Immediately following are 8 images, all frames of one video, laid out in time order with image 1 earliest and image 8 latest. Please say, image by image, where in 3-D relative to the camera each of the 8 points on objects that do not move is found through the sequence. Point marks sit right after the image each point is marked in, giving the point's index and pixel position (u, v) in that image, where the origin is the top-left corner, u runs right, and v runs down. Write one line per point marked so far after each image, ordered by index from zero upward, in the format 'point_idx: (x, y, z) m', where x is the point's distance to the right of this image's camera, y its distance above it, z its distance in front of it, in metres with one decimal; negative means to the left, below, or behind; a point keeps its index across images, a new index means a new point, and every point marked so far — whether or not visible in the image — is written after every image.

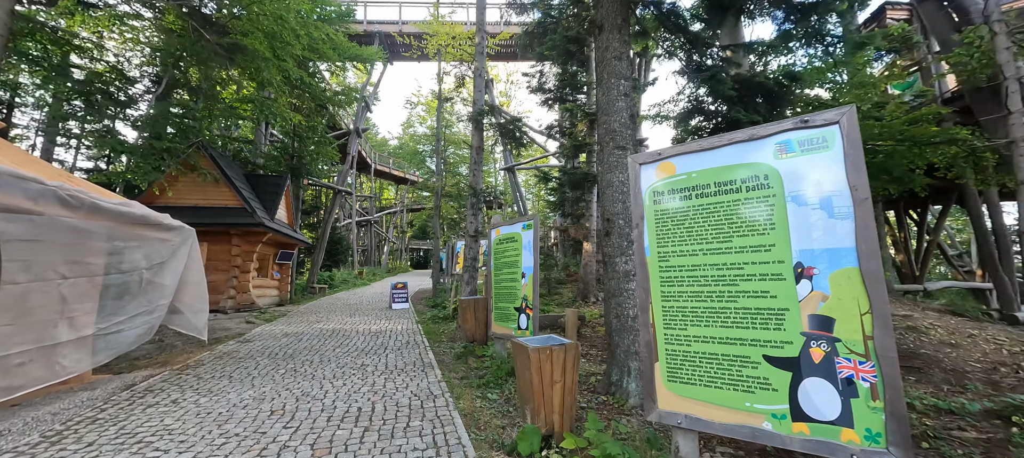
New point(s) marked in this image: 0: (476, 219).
0: (-0.8, +0.2, +8.0) m
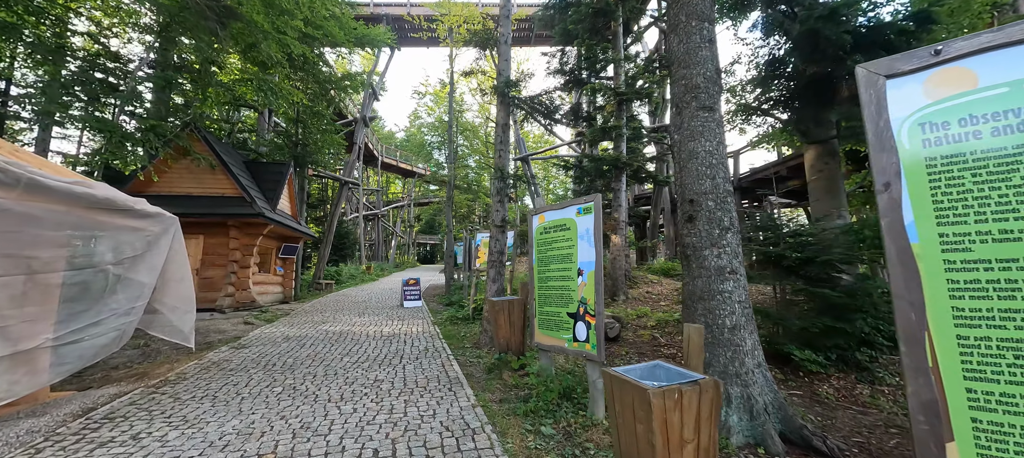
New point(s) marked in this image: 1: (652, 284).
0: (-0.2, +0.4, +7.0) m
1: (+4.8, -1.9, +13.0) m
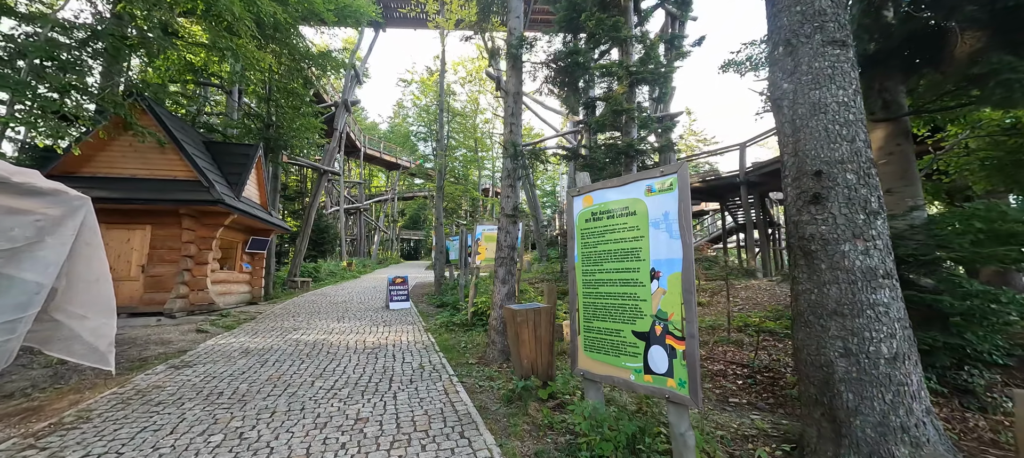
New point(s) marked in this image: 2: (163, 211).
0: (0.0, +0.6, +5.8) m
1: (+4.8, -1.7, +12.0) m
2: (-7.6, +0.4, +8.2) m
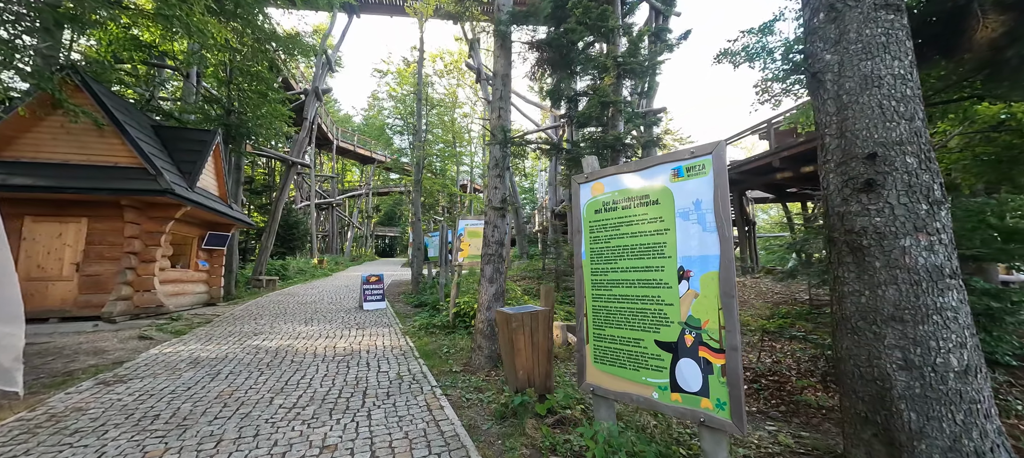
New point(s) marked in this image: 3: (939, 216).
0: (-0.1, +0.6, +5.3) m
1: (+4.2, -1.6, +11.8) m
2: (-7.9, +0.5, +7.3) m
3: (+2.4, +0.1, +2.1) m
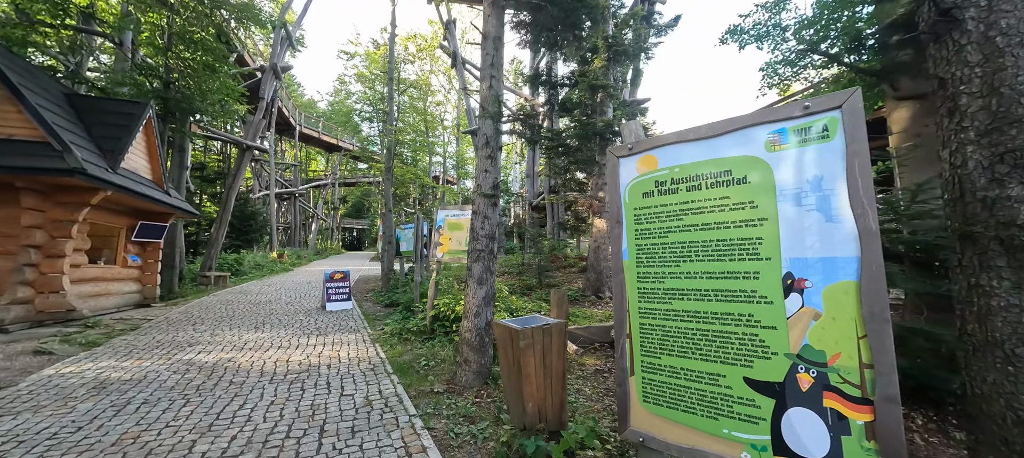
0: (-0.2, +0.8, +4.4) m
1: (+3.6, -1.4, +11.4) m
2: (-8.1, +0.7, +5.9) m
3: (+2.5, +0.1, +1.5) m
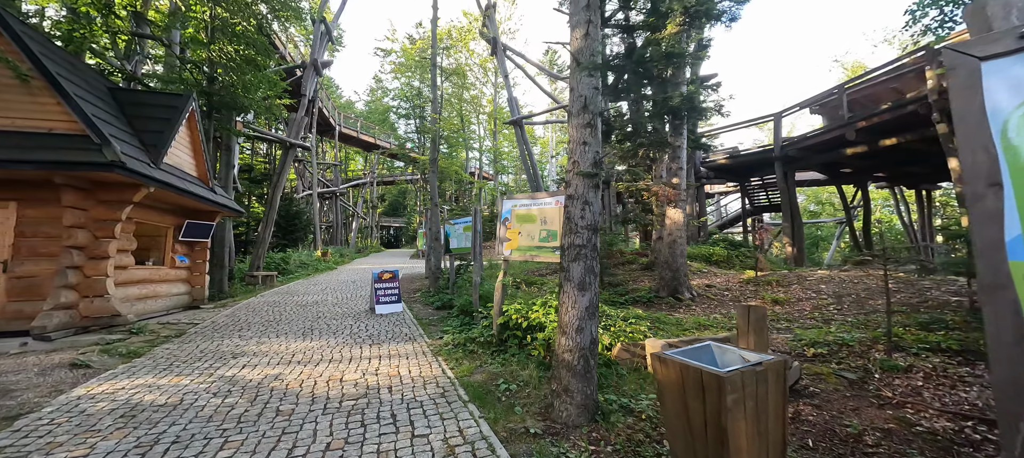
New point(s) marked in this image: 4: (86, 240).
0: (+0.8, +0.9, +3.4) m
1: (+5.1, -1.2, +10.0) m
2: (-7.0, +0.7, +5.5) m
3: (+3.3, +0.2, +0.3) m
4: (-6.5, -0.2, +5.8) m
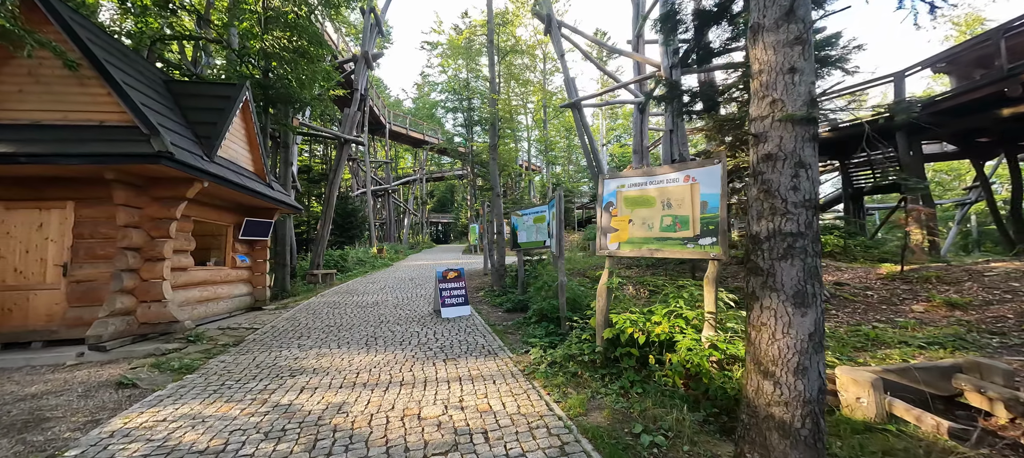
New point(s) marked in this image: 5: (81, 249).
0: (+1.7, +1.0, +2.1) m
1: (+6.8, -0.9, +8.2) m
2: (-5.8, +0.7, +5.1) m
3: (+3.8, +0.3, -1.3) m
4: (-5.2, -0.2, +5.3) m
5: (-6.0, -0.3, +5.3) m
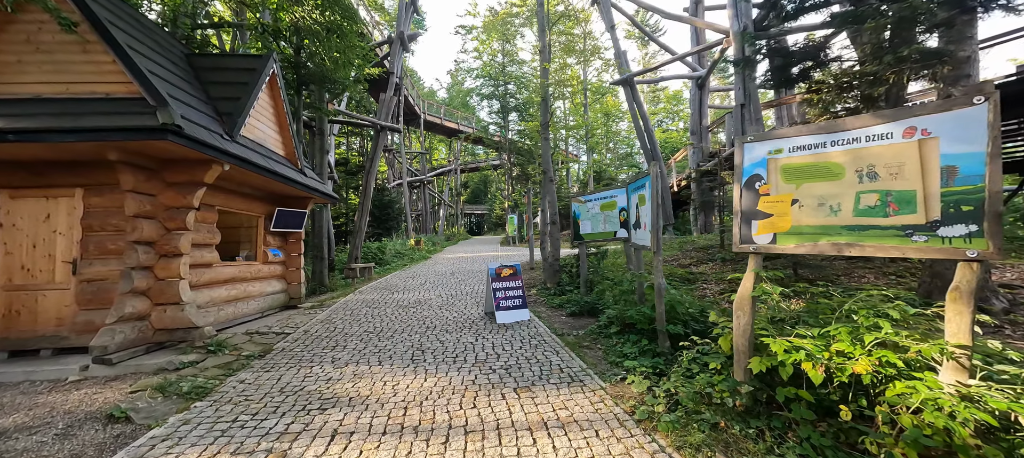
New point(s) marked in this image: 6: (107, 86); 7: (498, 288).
0: (+2.3, +1.0, +0.8) m
1: (+8.0, -0.6, +6.4) m
2: (-4.9, +0.8, +4.4) m
3: (+4.1, +0.3, -2.8) m
4: (-4.3, -0.1, +4.6) m
5: (-5.1, -0.2, +4.6) m
6: (-4.8, +1.7, +4.5) m
7: (-0.2, -0.9, +5.9) m
